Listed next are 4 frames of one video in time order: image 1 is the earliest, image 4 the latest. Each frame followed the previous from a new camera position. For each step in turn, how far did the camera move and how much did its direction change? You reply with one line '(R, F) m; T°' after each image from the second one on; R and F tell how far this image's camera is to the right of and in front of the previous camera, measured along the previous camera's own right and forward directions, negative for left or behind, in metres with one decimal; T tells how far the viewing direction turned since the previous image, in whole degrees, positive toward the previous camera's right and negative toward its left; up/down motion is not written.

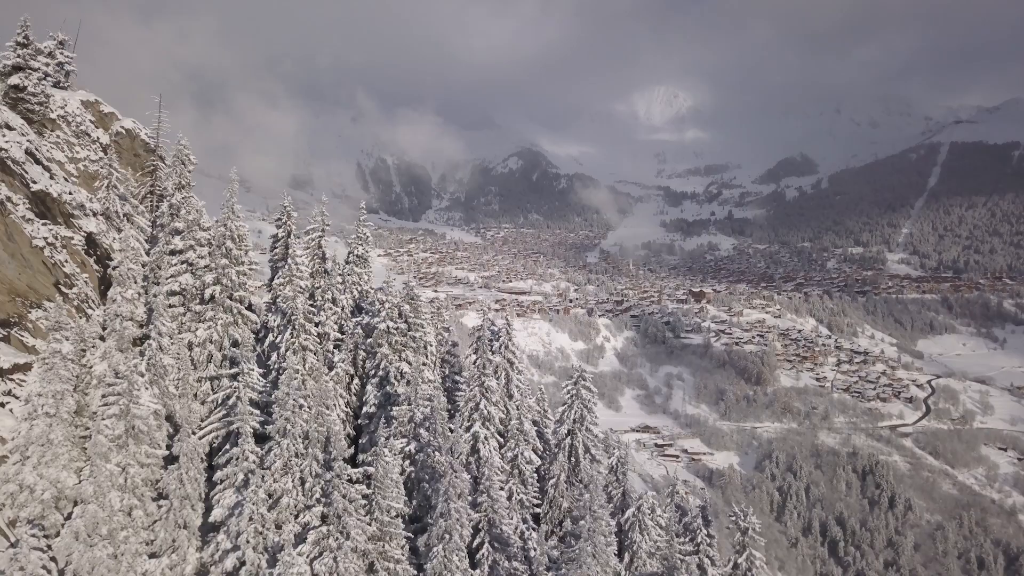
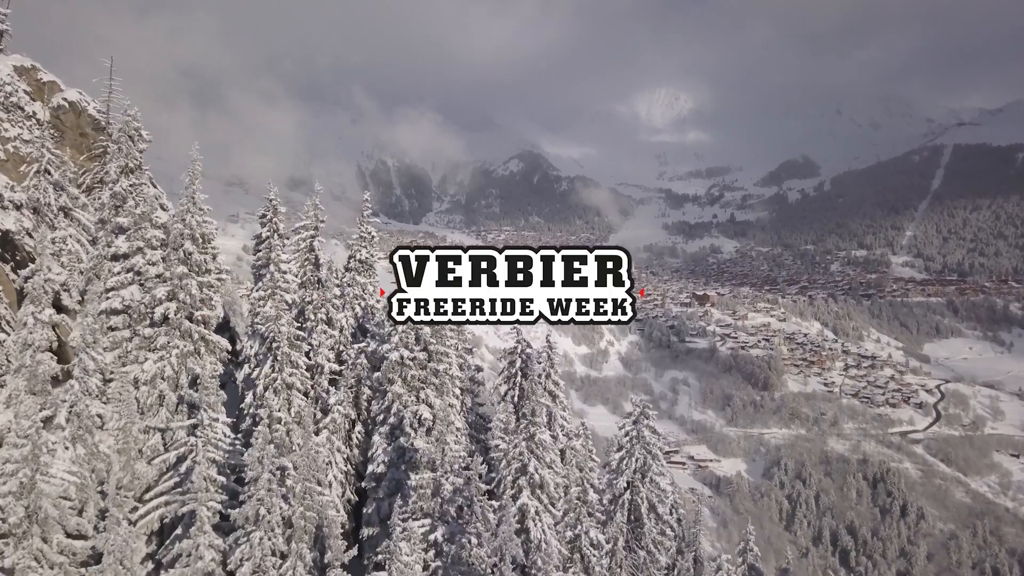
(-1.0, +3.0) m; 0°
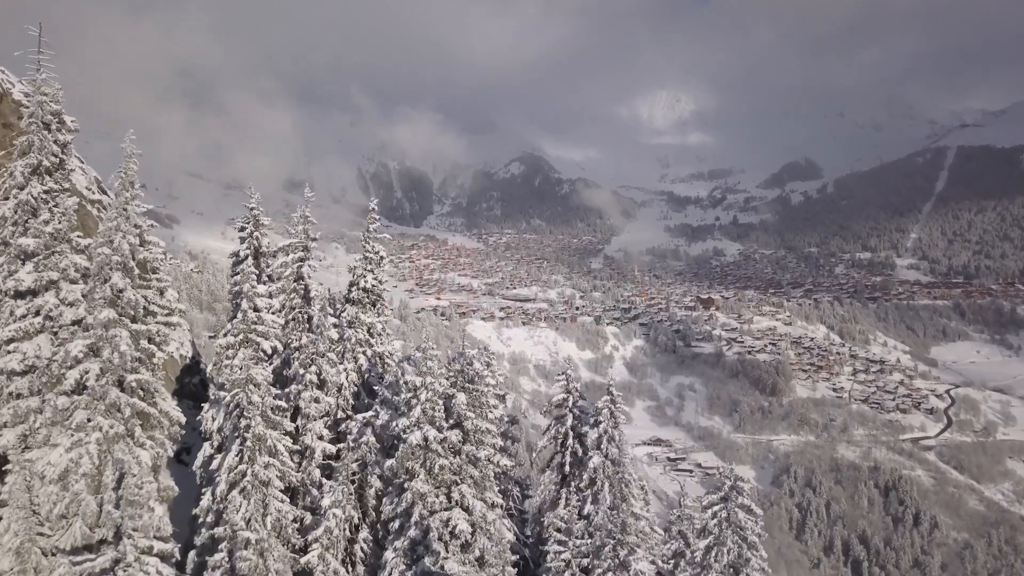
(-0.8, +2.7) m; 0°
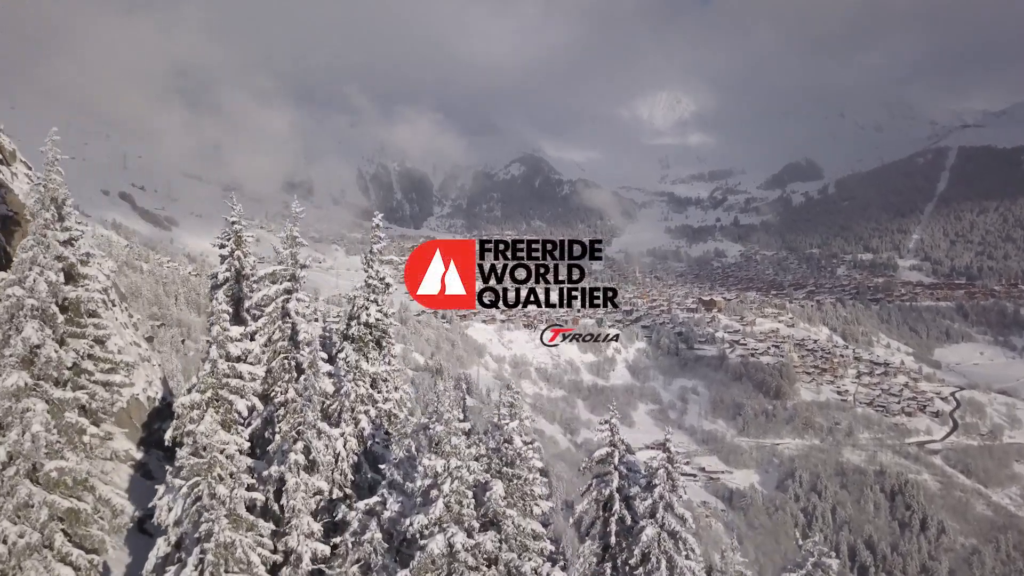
(-0.5, +1.6) m; 0°
